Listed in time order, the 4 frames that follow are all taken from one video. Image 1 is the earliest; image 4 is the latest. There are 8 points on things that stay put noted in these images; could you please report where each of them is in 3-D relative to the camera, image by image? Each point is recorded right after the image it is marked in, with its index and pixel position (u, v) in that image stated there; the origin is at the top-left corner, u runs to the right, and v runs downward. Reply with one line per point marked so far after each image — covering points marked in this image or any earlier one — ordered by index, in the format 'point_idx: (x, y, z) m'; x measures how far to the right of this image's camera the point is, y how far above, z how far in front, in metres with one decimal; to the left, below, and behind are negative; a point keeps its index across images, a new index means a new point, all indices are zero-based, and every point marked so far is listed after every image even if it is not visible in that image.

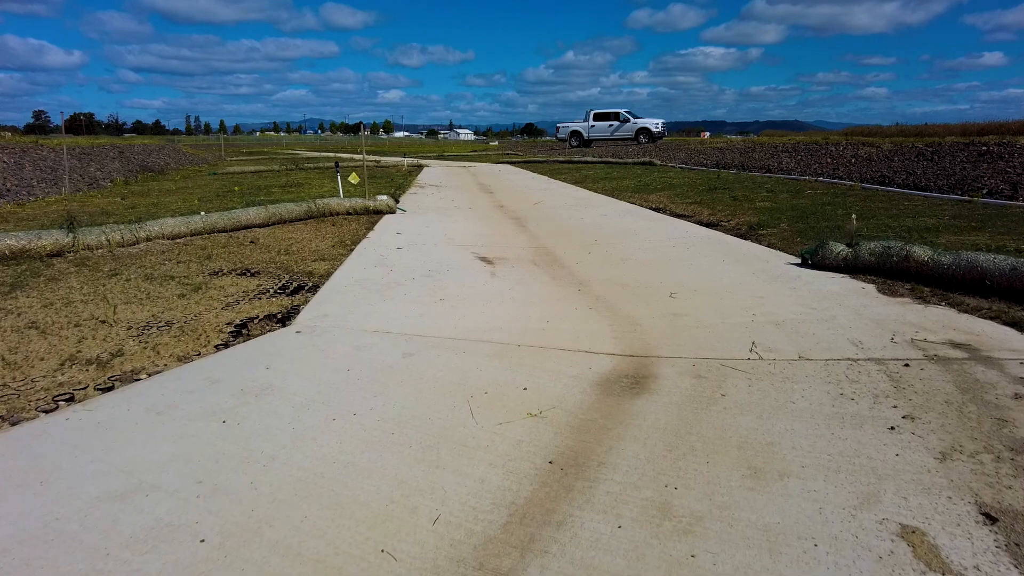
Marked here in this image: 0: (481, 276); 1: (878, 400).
0: (-0.3, +0.1, +5.8) m
1: (+1.8, -0.6, +3.0) m
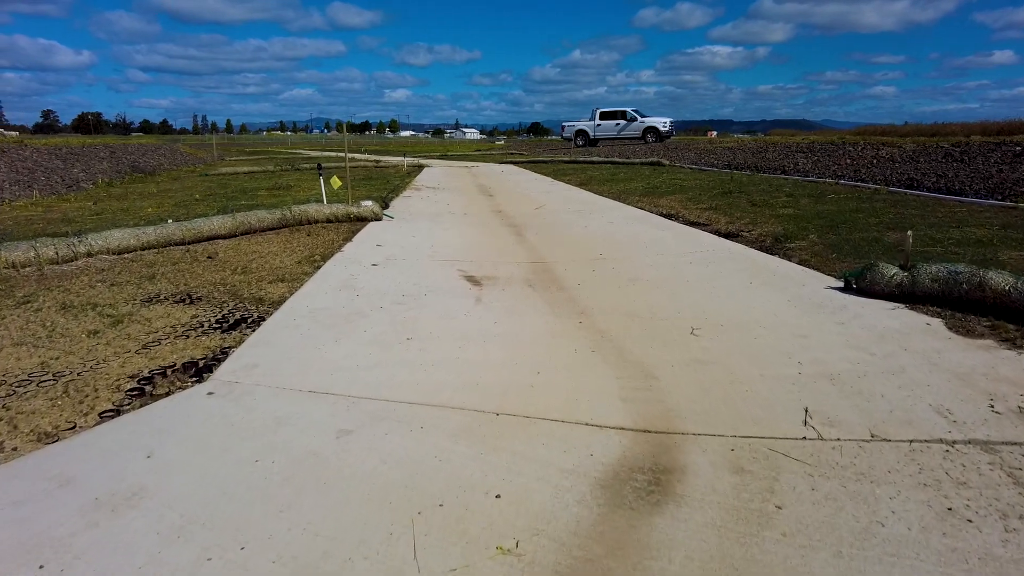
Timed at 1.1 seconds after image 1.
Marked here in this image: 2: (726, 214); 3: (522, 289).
0: (-0.4, -0.1, +4.9) m
1: (+1.7, -0.8, +2.0) m
2: (+3.6, +1.2, +9.8) m
3: (+0.1, 0.0, +5.5) m
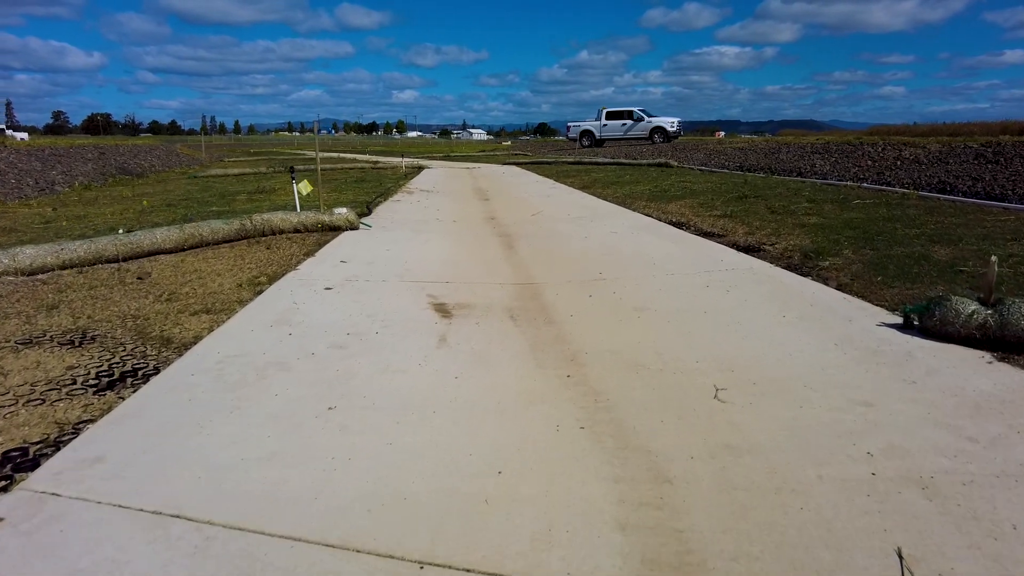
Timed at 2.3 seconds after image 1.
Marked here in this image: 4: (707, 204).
0: (-0.6, -0.4, +3.9) m
1: (+1.5, -1.1, +1.0) m
2: (+3.4, +1.0, +8.7) m
3: (-0.1, -0.3, +4.4) m
4: (+3.7, +1.6, +11.1) m
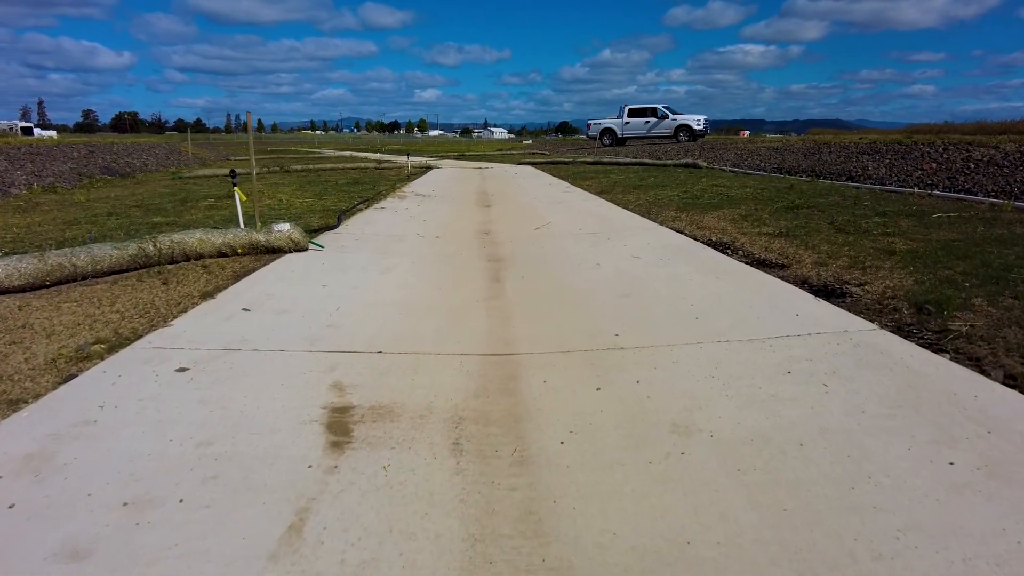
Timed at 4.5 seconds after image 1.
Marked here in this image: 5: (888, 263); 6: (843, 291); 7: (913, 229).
0: (-0.9, -0.8, +2.0) m
1: (+1.1, -1.6, -1.0) m
2: (+3.4, +0.5, +6.6) m
3: (-0.3, -0.7, +2.5) m
4: (+3.7, +1.1, +9.0) m
5: (+3.6, +0.2, +5.6) m
6: (+2.8, 0.0, +4.9) m
7: (+5.2, +0.7, +7.5) m
